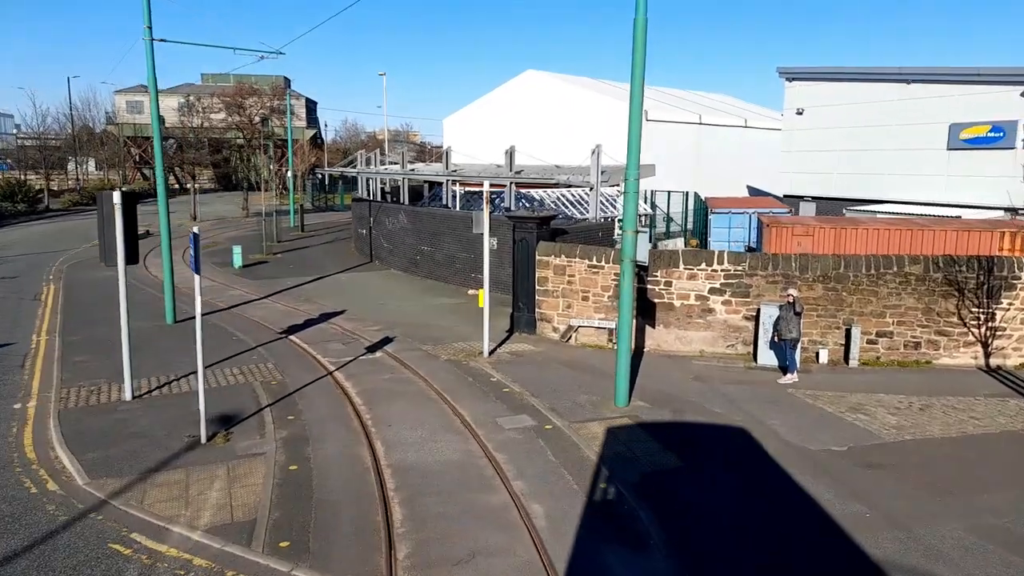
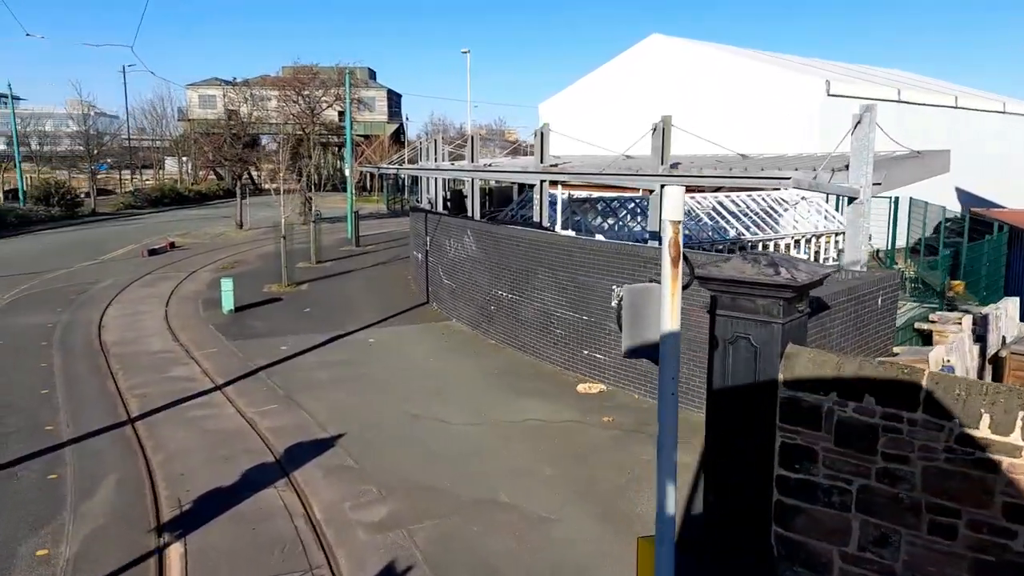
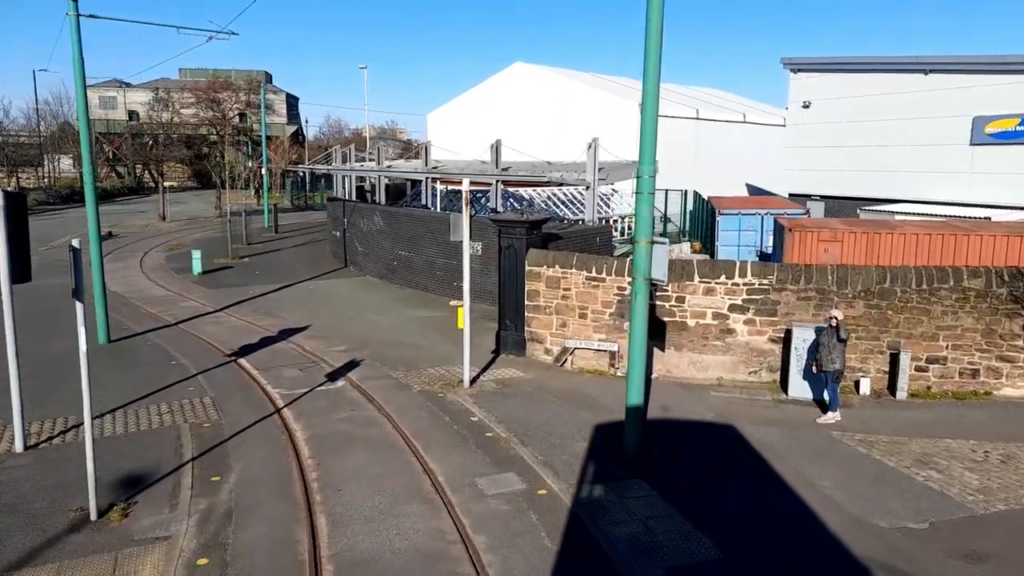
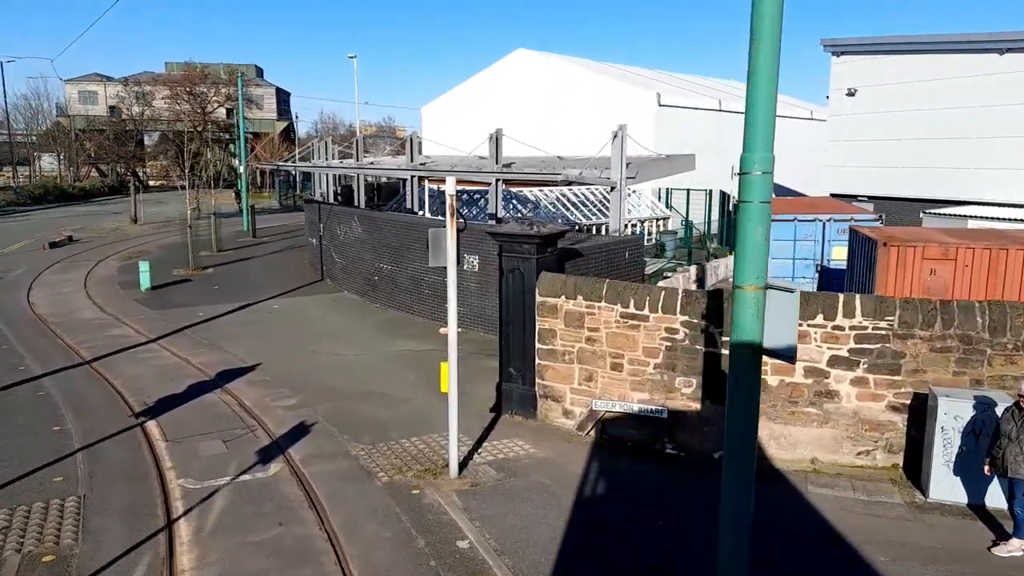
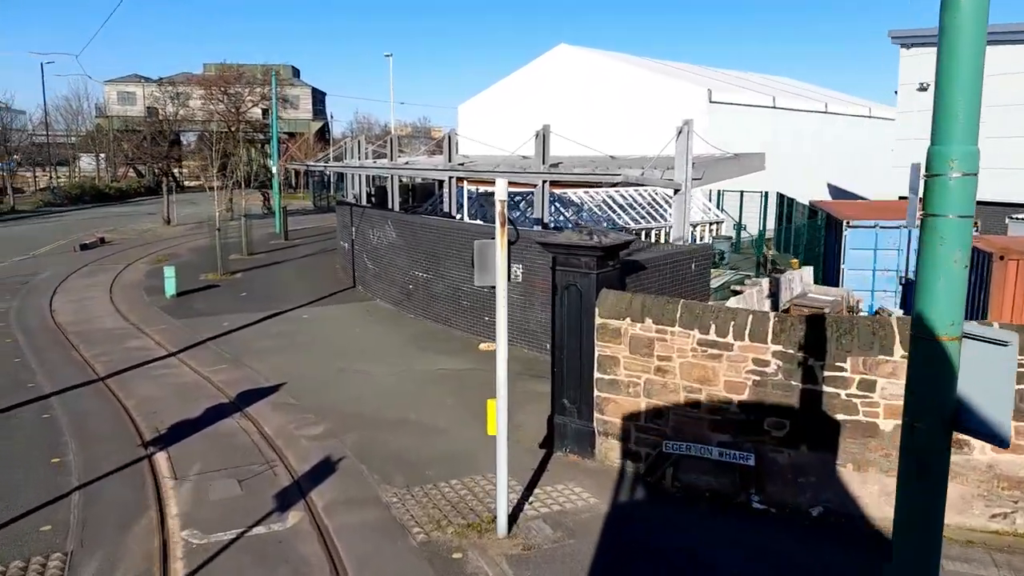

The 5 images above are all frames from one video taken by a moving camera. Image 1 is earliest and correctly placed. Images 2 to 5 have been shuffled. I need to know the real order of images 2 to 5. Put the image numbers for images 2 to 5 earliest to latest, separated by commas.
3, 4, 5, 2
